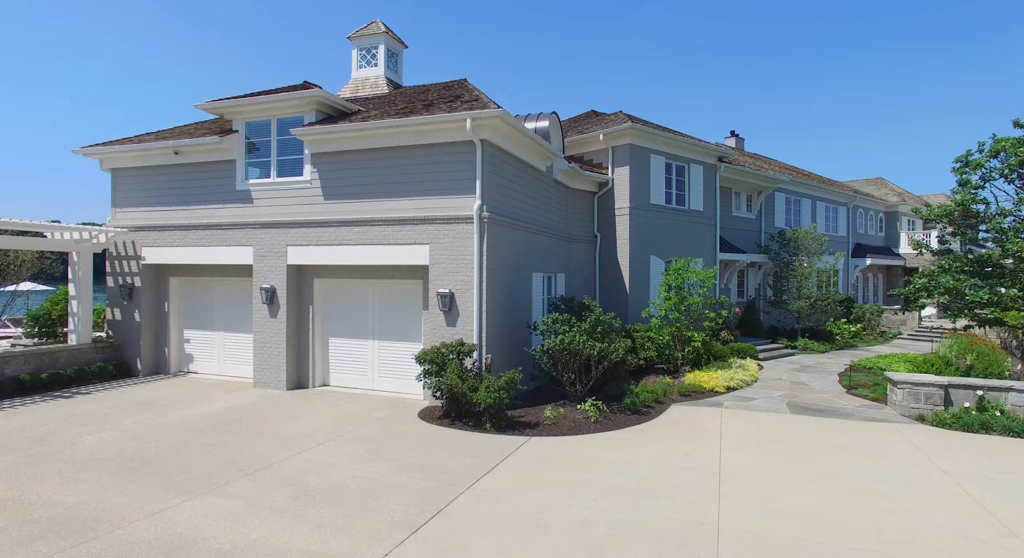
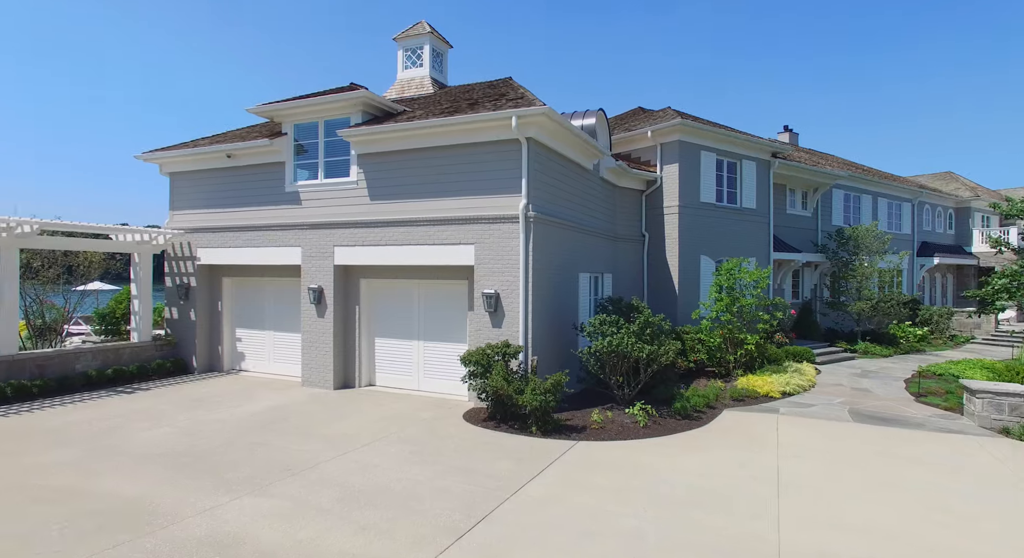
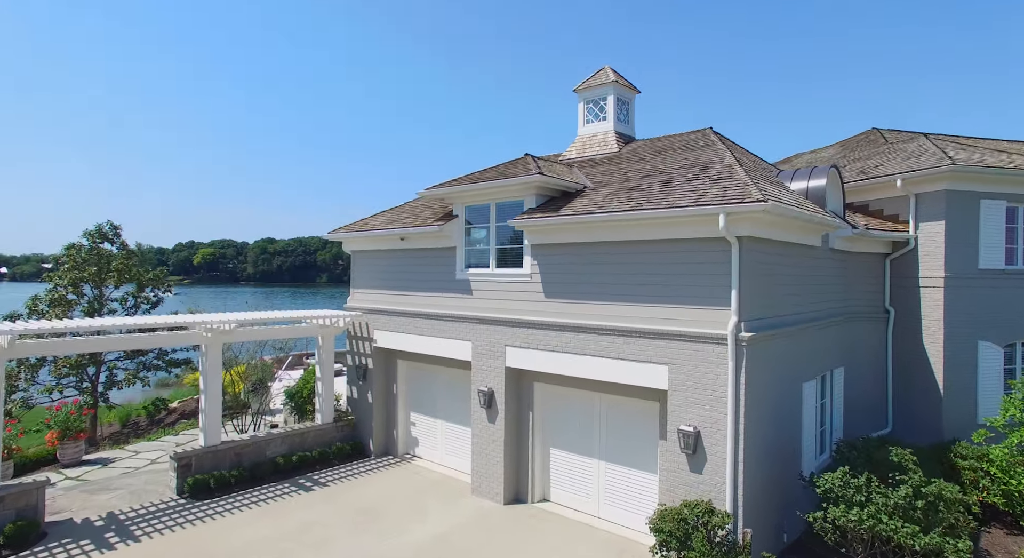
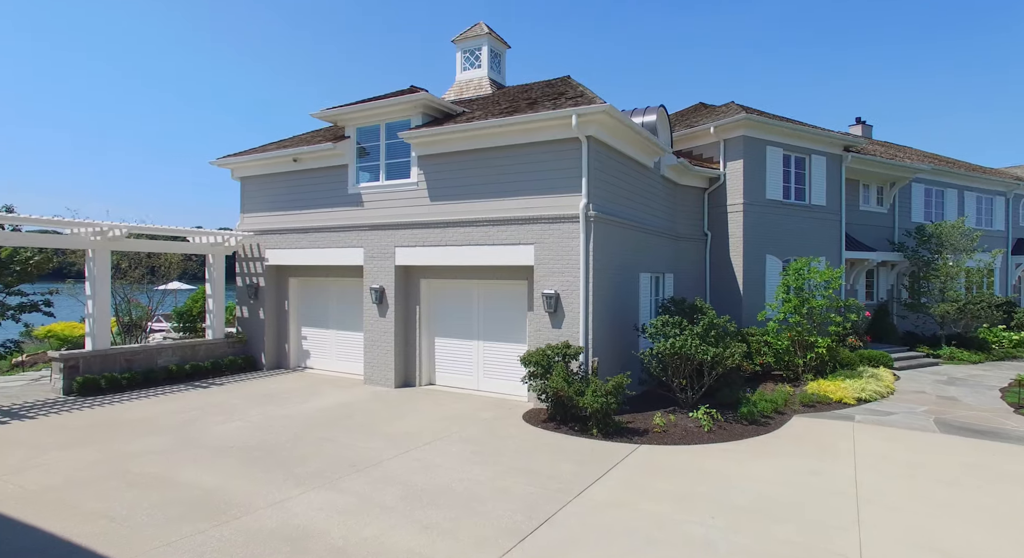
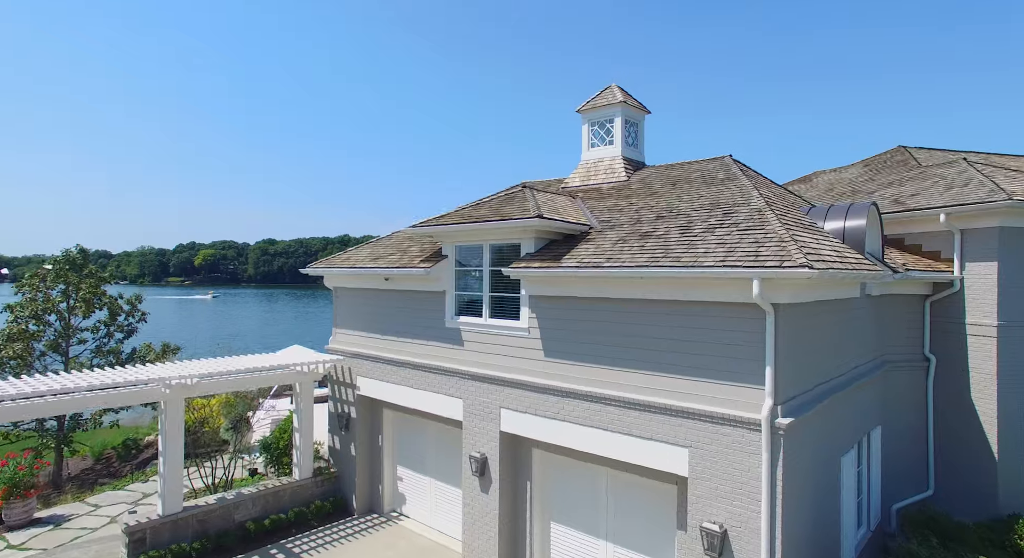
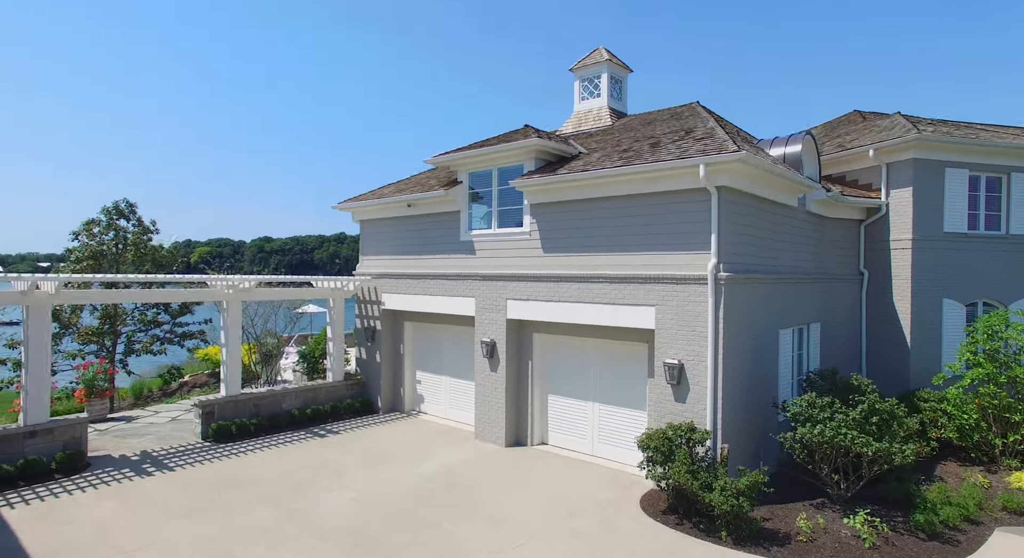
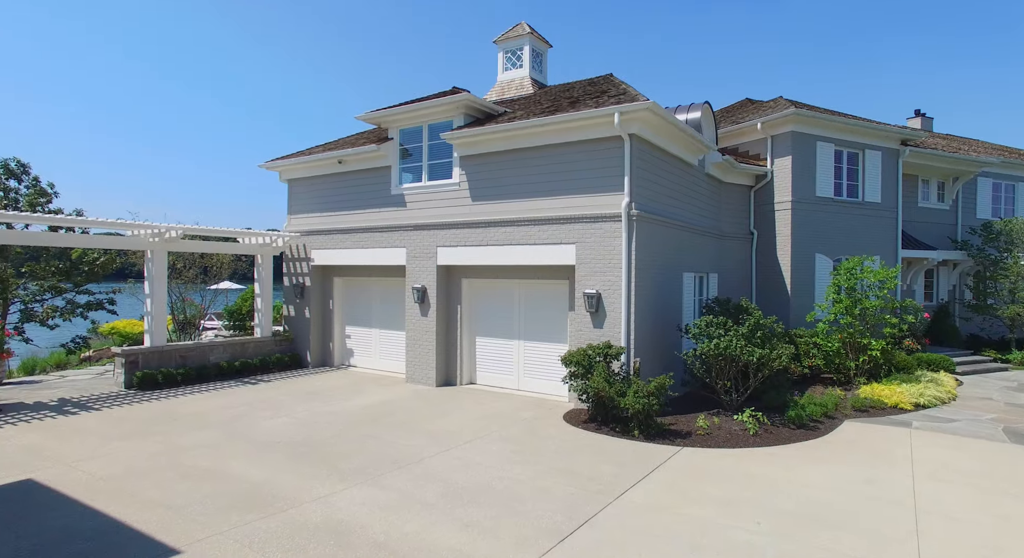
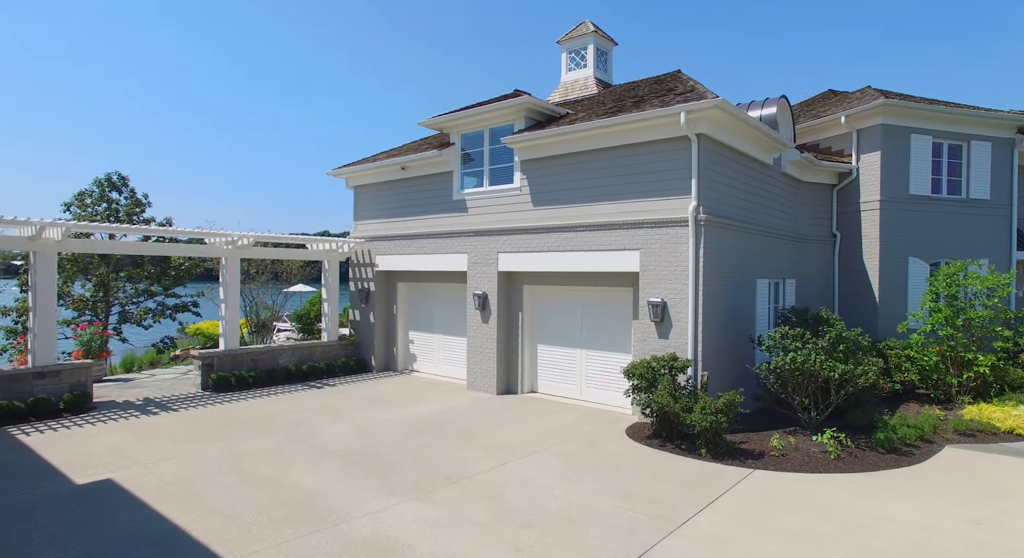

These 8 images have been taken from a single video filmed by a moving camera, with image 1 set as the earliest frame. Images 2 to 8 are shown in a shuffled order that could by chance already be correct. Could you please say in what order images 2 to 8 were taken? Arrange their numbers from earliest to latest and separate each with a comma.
2, 4, 7, 8, 6, 3, 5
